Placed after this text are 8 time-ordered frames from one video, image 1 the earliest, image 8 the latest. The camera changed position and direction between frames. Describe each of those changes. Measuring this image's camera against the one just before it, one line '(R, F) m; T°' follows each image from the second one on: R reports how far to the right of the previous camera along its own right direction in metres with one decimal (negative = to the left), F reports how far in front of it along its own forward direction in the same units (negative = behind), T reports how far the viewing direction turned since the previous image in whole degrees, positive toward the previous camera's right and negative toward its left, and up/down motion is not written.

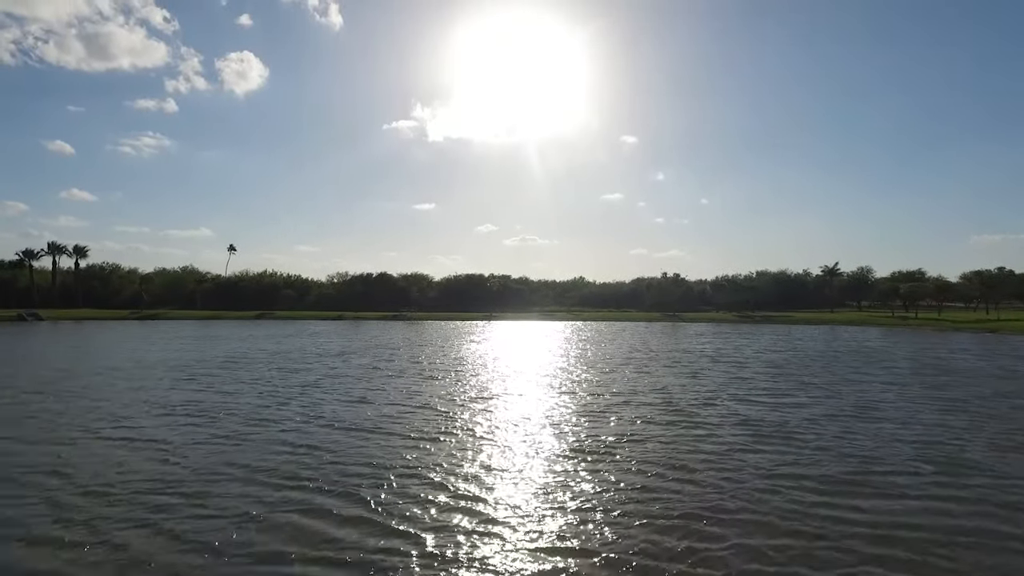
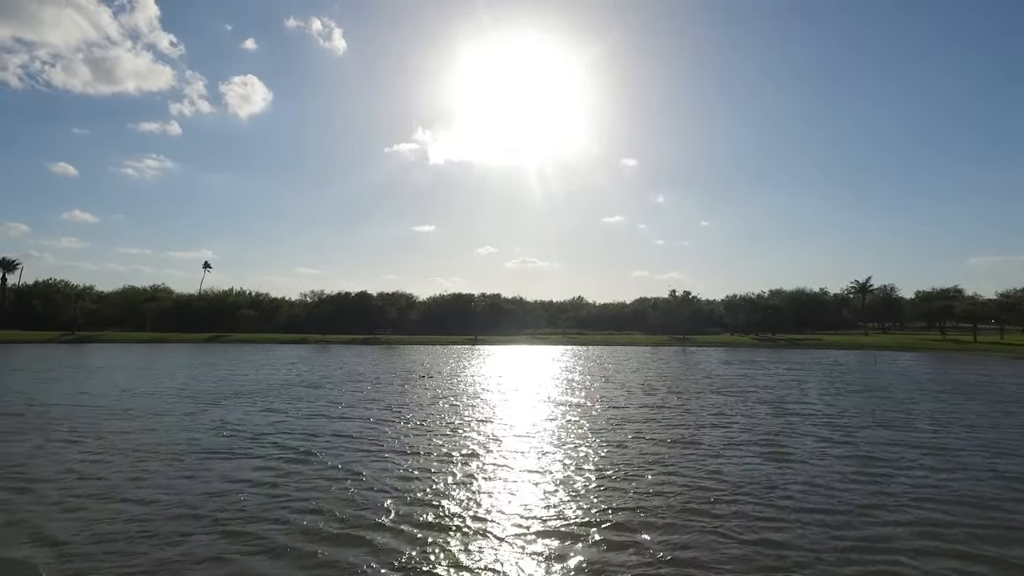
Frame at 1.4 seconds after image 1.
(+1.3, +11.2) m; 0°
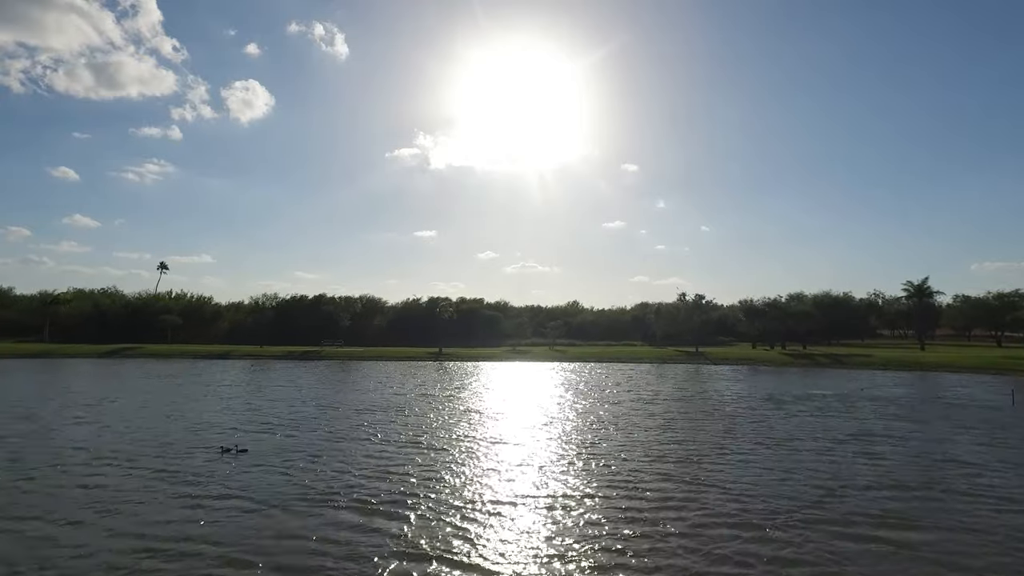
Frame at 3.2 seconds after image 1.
(+2.7, +15.4) m; 0°
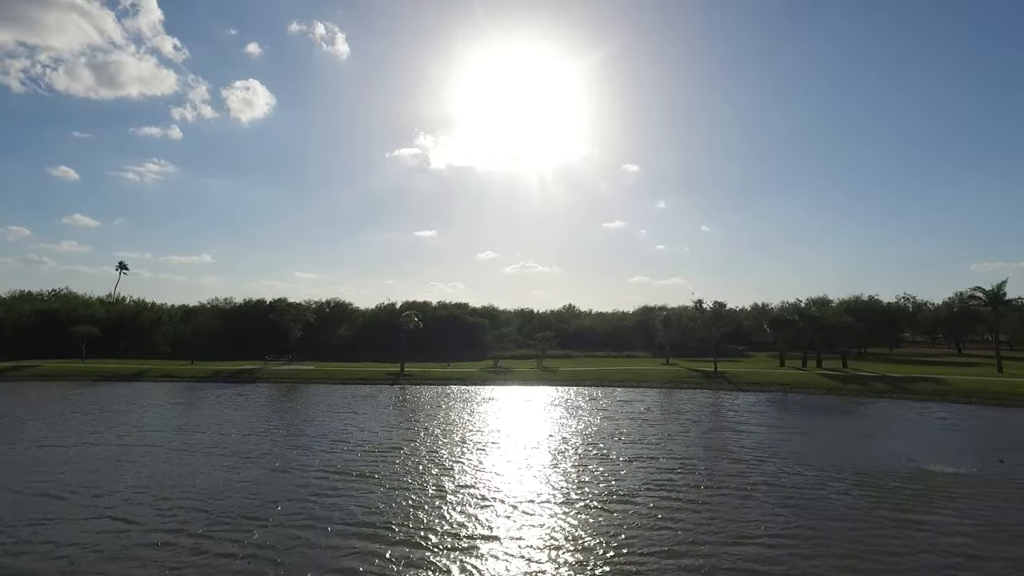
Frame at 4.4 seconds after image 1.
(+1.8, +12.4) m; 0°
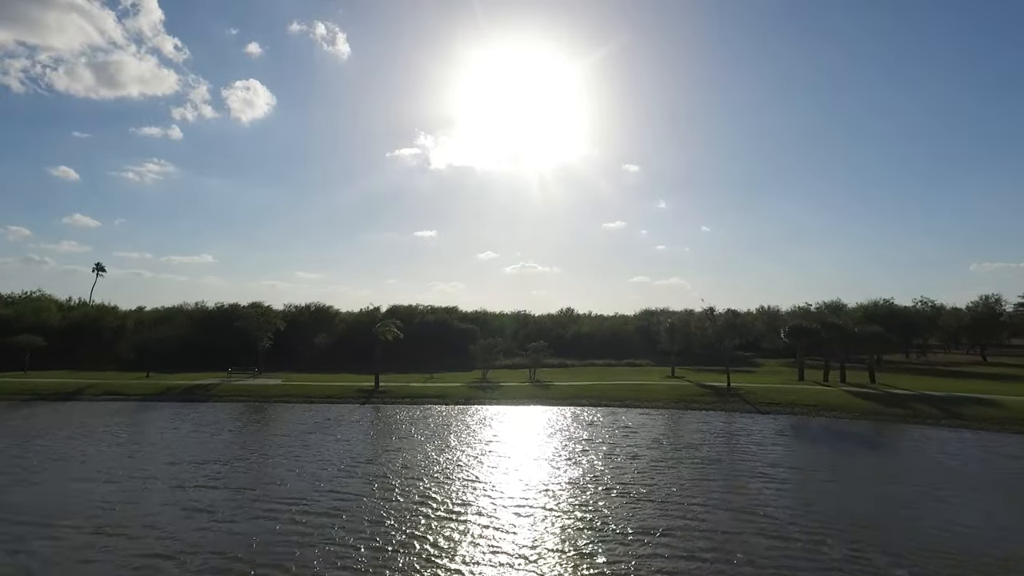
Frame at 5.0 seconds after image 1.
(+0.9, +6.2) m; 0°
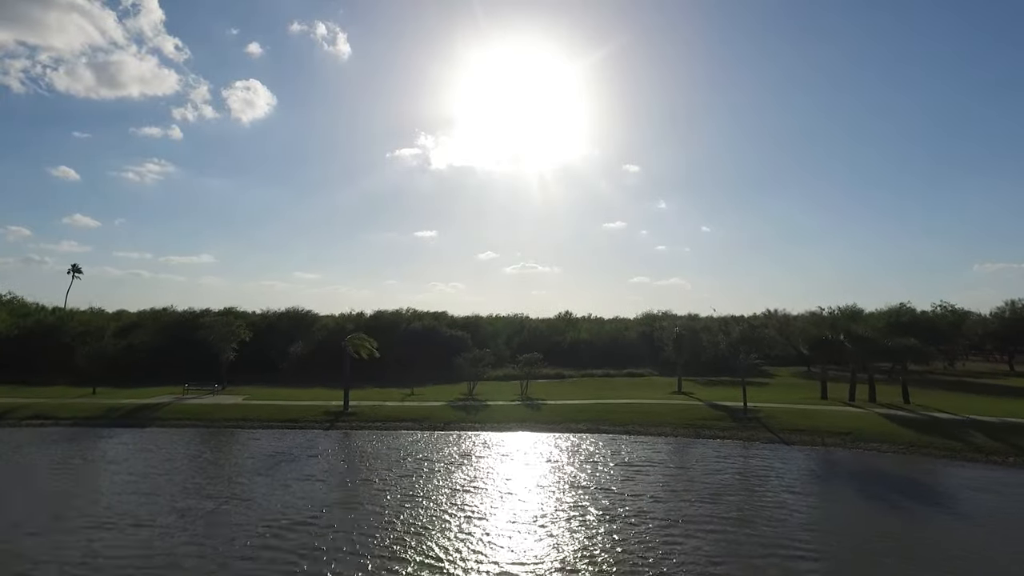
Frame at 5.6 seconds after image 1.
(+0.9, +6.0) m; 0°
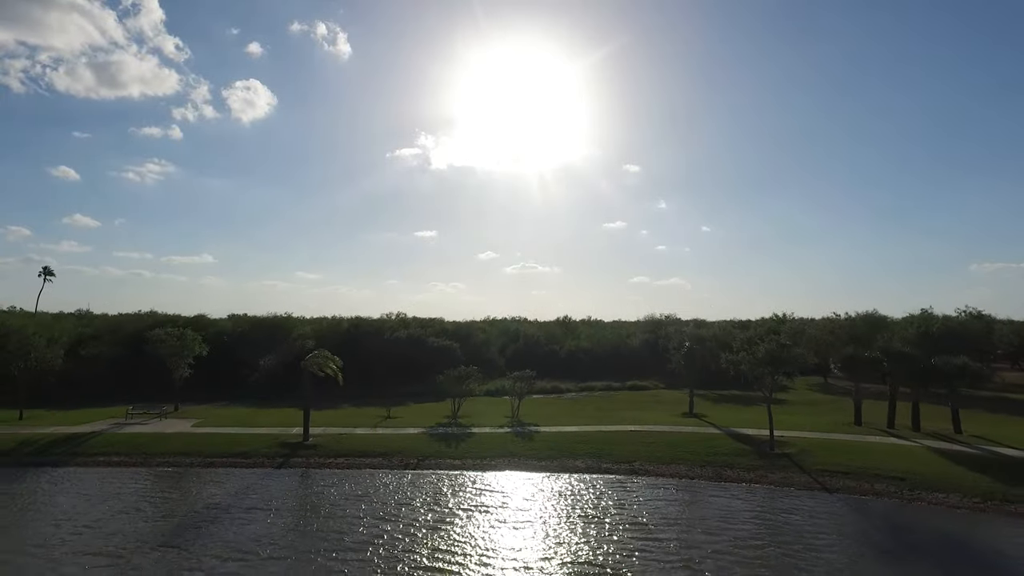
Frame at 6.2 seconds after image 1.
(+0.8, +6.4) m; 0°
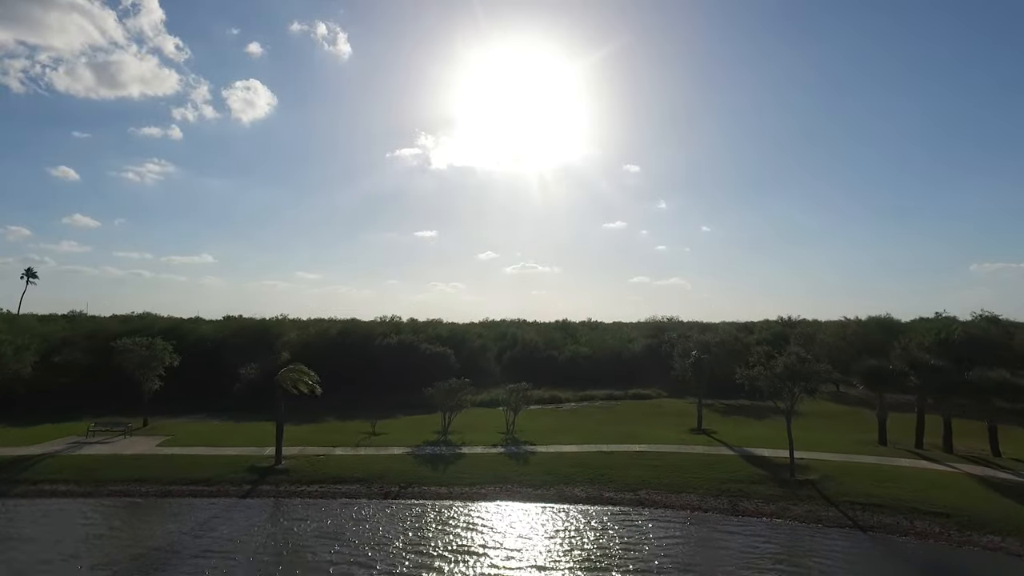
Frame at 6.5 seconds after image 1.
(+0.4, +3.6) m; 0°
